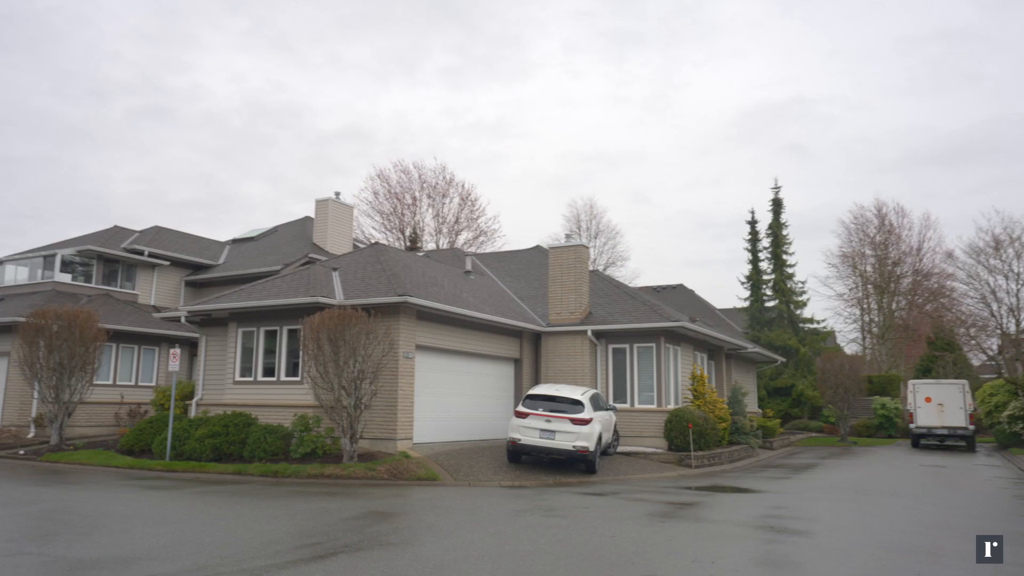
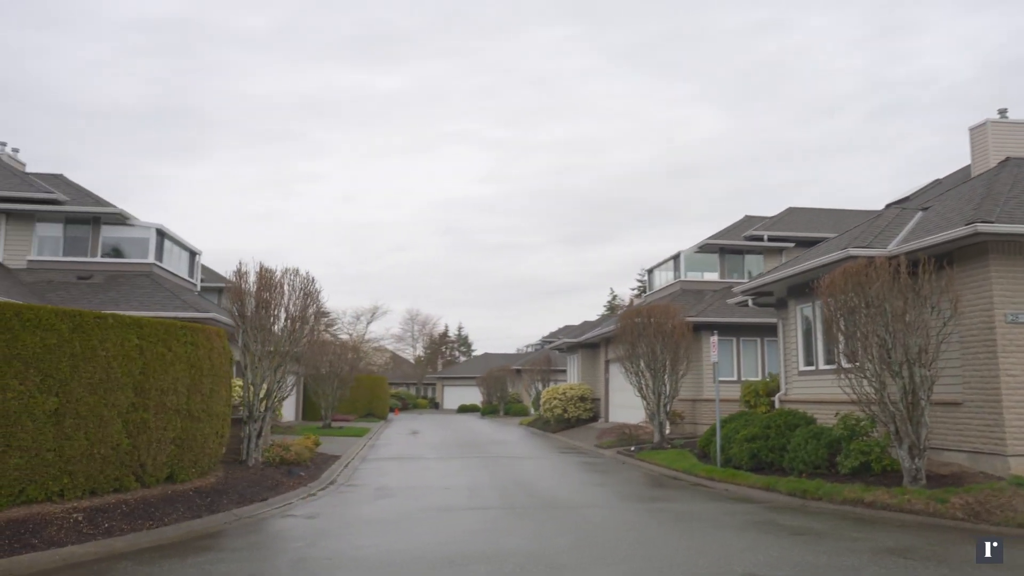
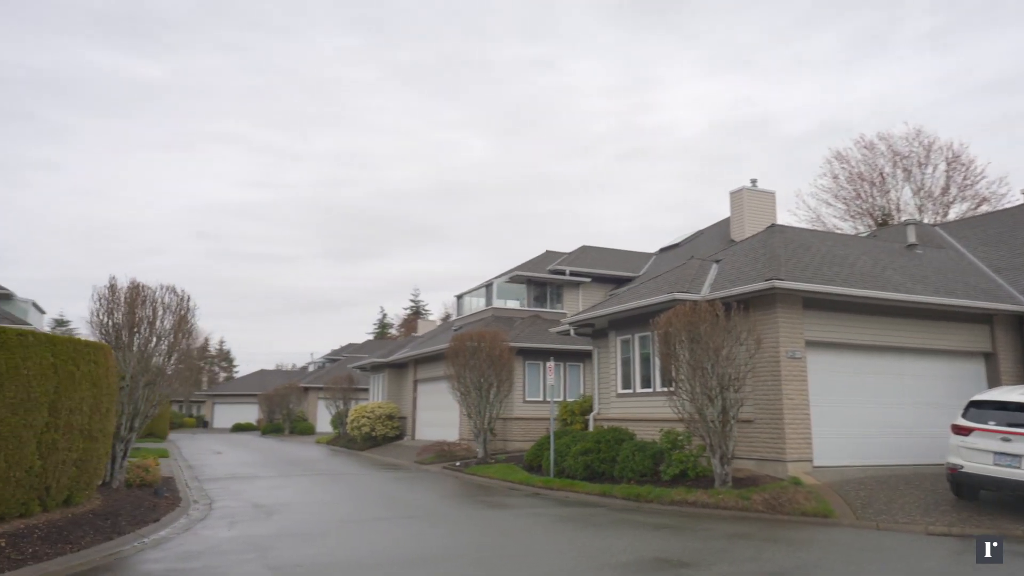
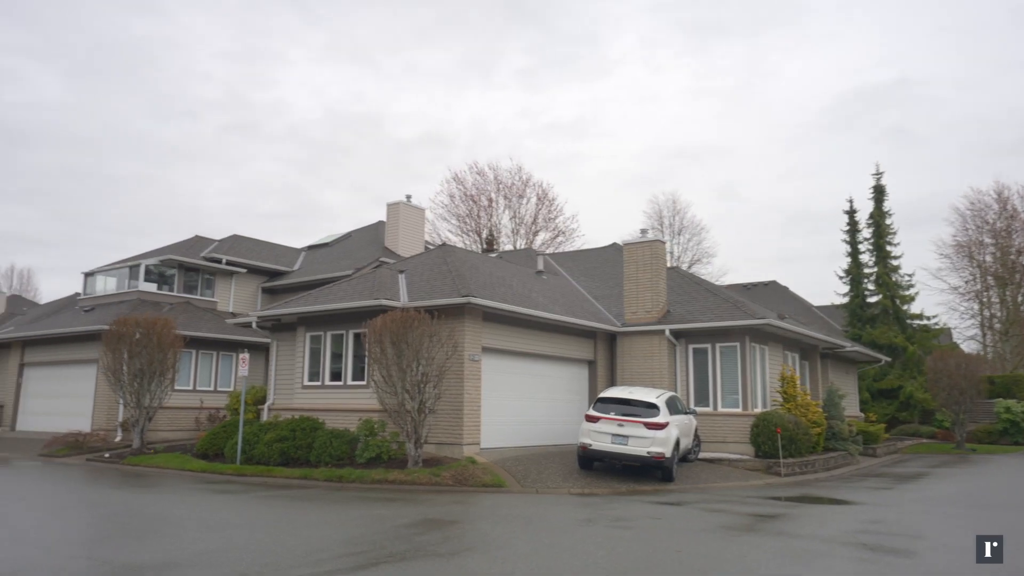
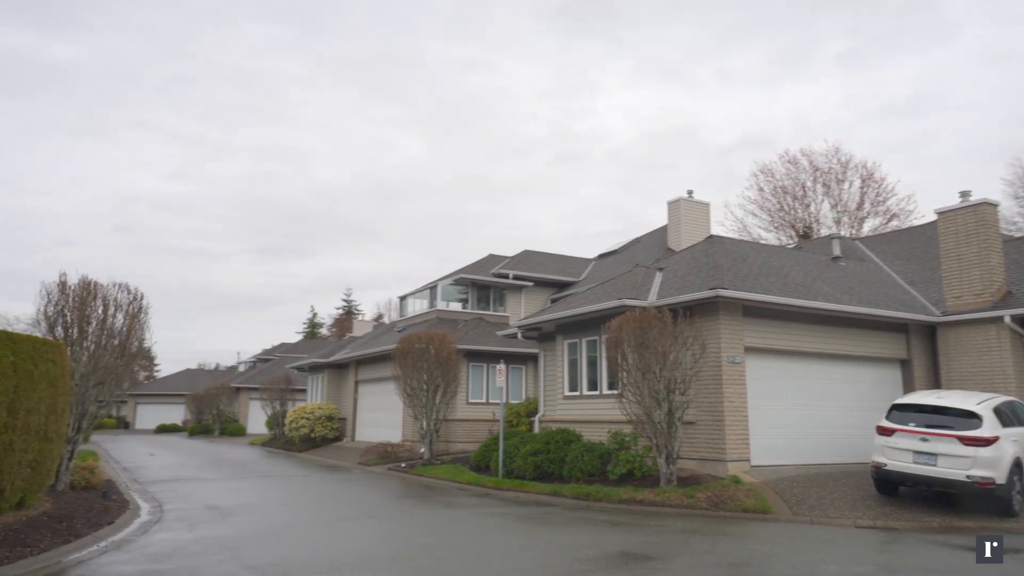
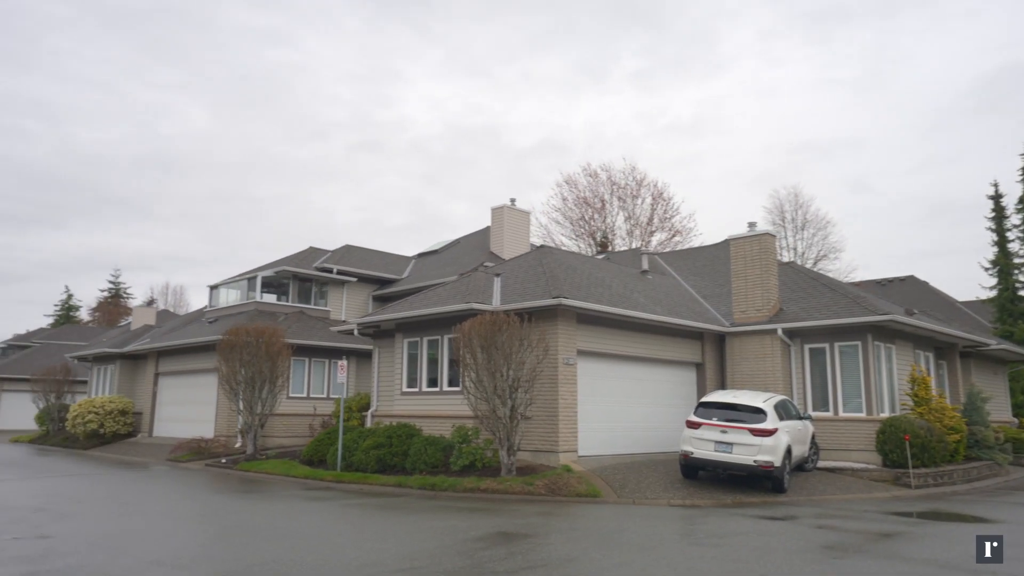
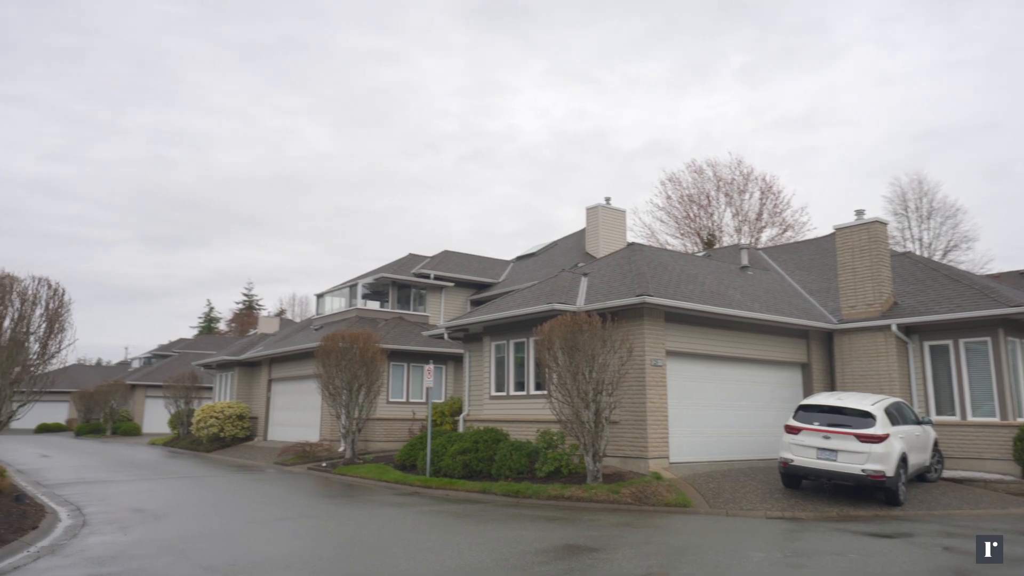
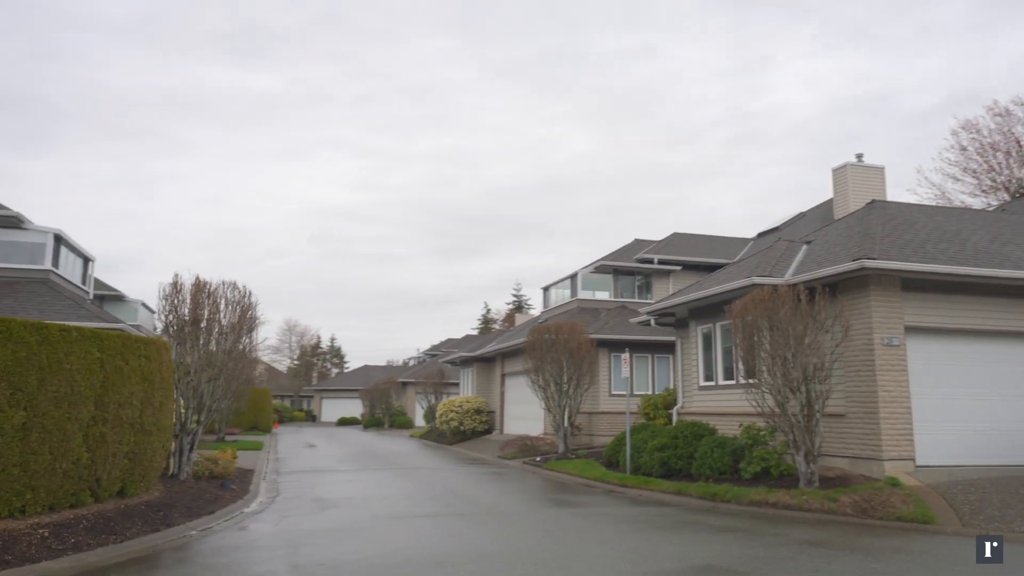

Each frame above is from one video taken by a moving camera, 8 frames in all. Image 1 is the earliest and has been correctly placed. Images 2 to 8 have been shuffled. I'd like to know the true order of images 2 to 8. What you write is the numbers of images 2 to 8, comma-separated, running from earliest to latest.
4, 6, 7, 5, 3, 8, 2
